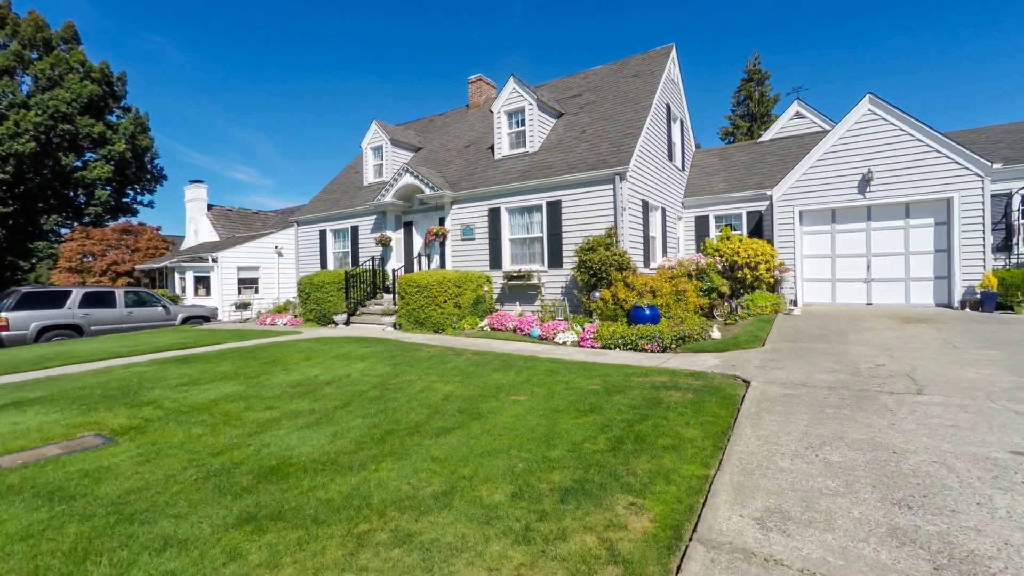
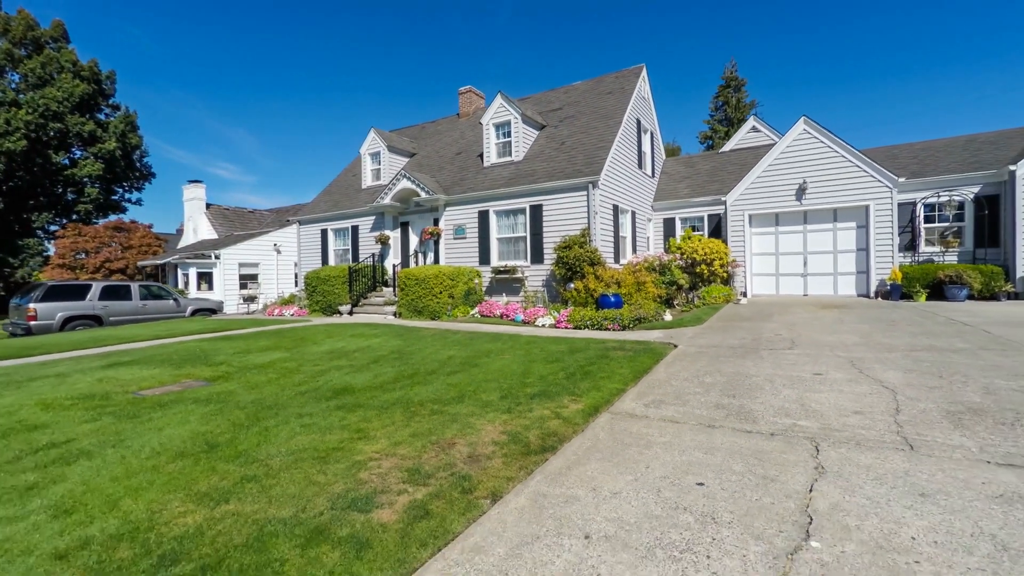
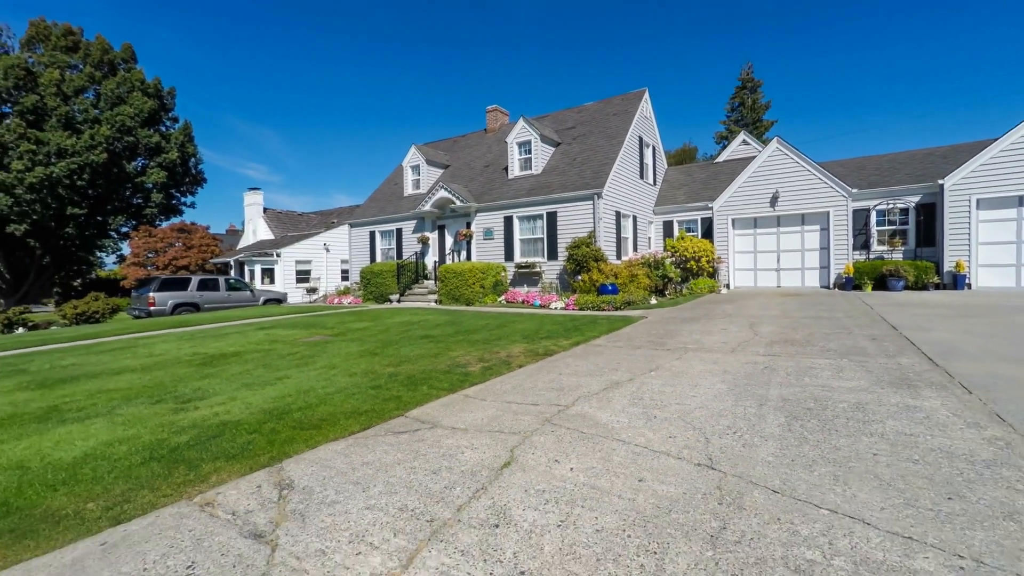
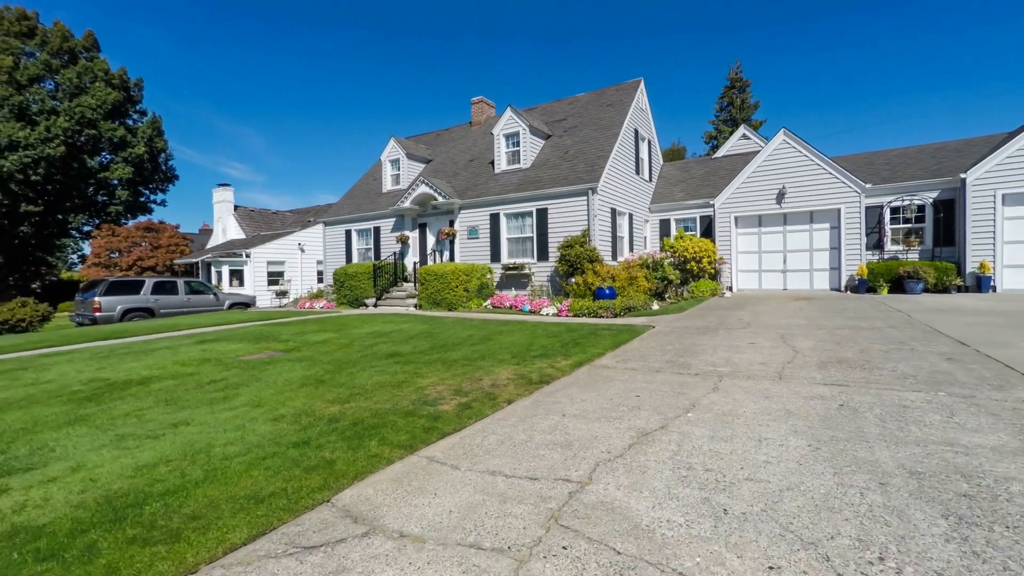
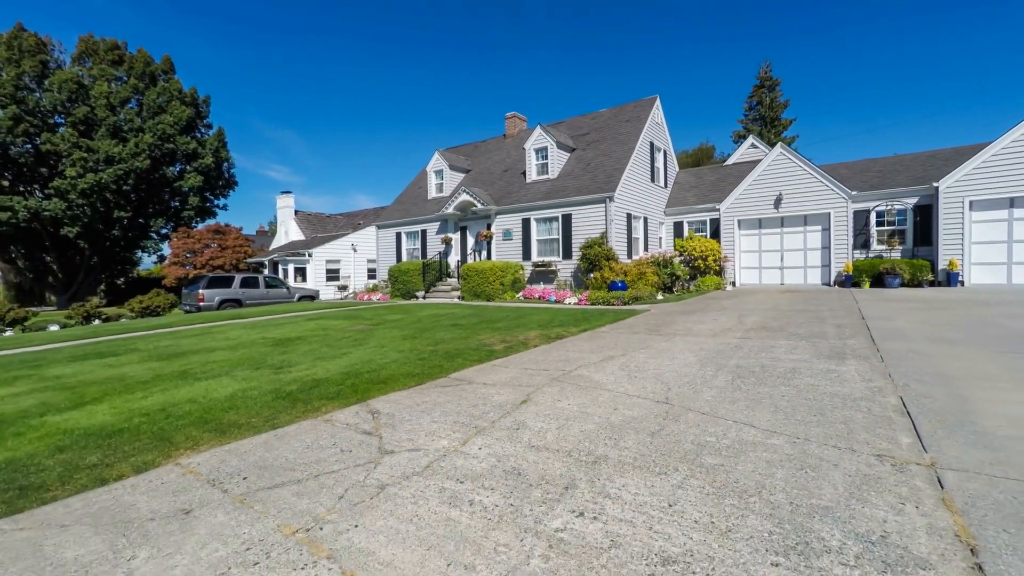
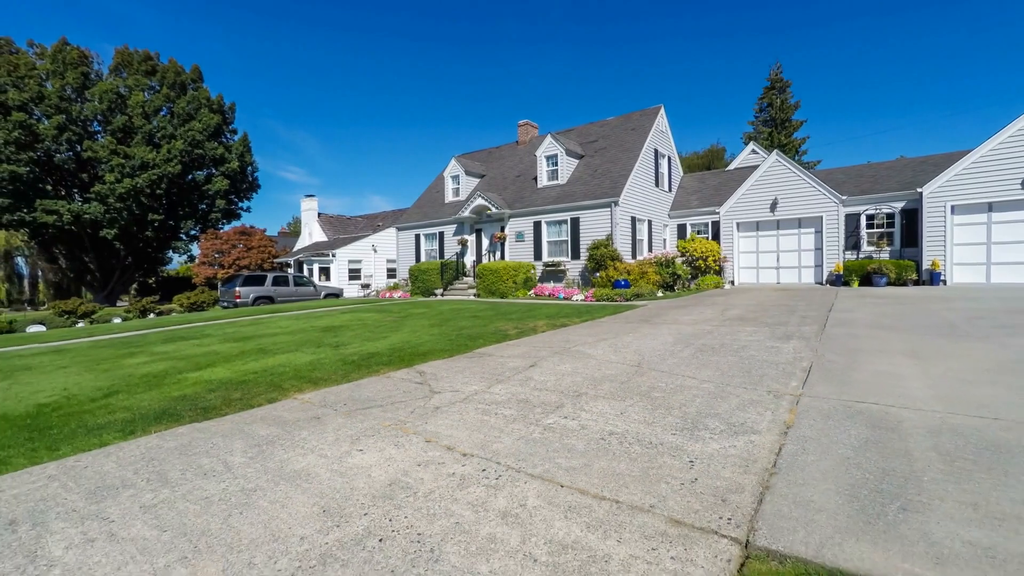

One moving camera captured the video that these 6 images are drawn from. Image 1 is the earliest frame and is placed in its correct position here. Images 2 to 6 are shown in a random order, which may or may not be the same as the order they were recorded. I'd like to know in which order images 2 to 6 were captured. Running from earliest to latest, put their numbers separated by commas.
2, 4, 3, 5, 6
